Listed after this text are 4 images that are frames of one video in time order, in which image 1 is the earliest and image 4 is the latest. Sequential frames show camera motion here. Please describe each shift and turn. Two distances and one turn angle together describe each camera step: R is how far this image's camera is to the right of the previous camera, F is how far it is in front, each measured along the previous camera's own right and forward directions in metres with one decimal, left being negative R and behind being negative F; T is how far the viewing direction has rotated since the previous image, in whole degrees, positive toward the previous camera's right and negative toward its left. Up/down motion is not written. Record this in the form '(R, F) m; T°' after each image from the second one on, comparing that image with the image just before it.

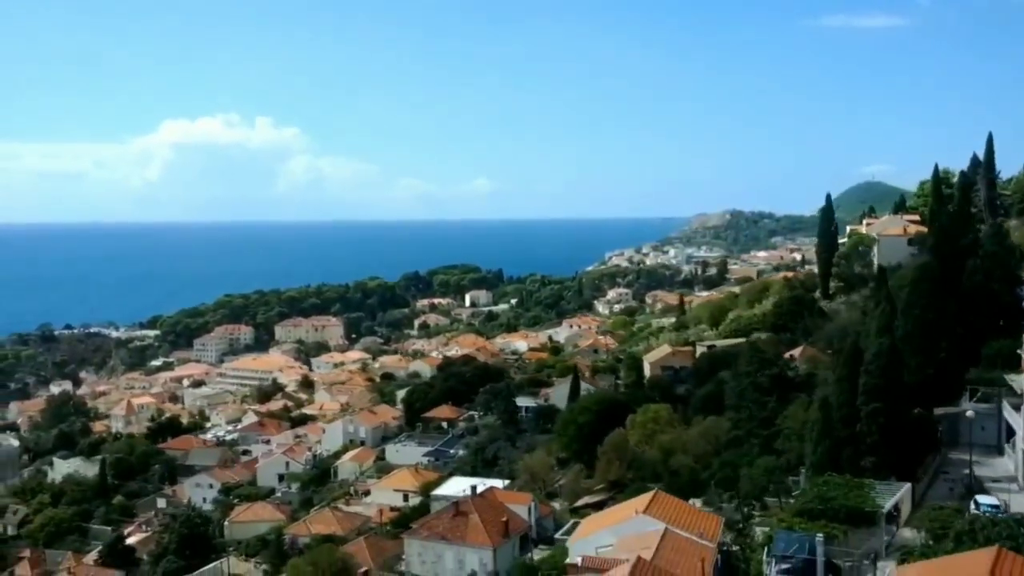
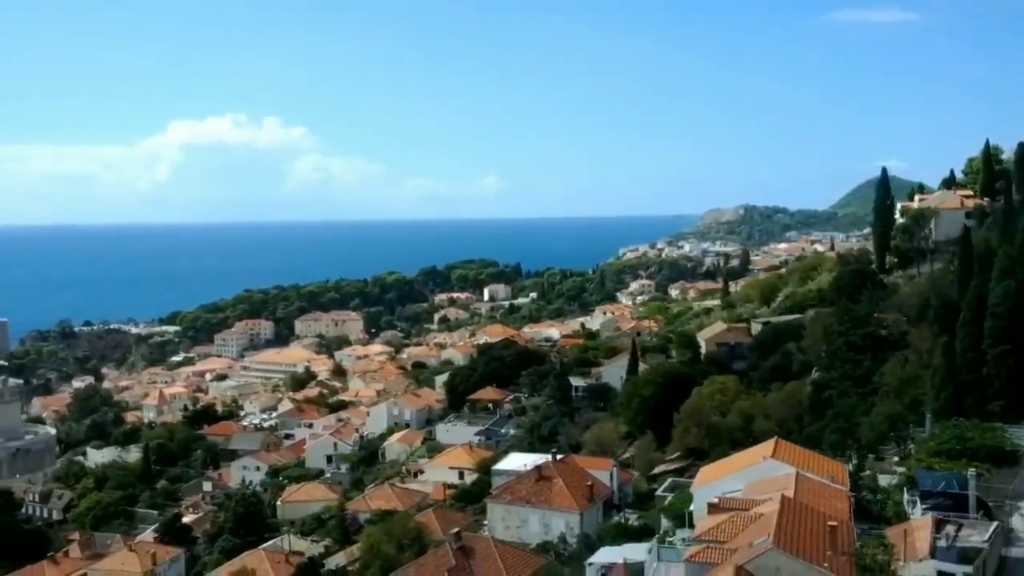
(-1.8, +0.1) m; 0°
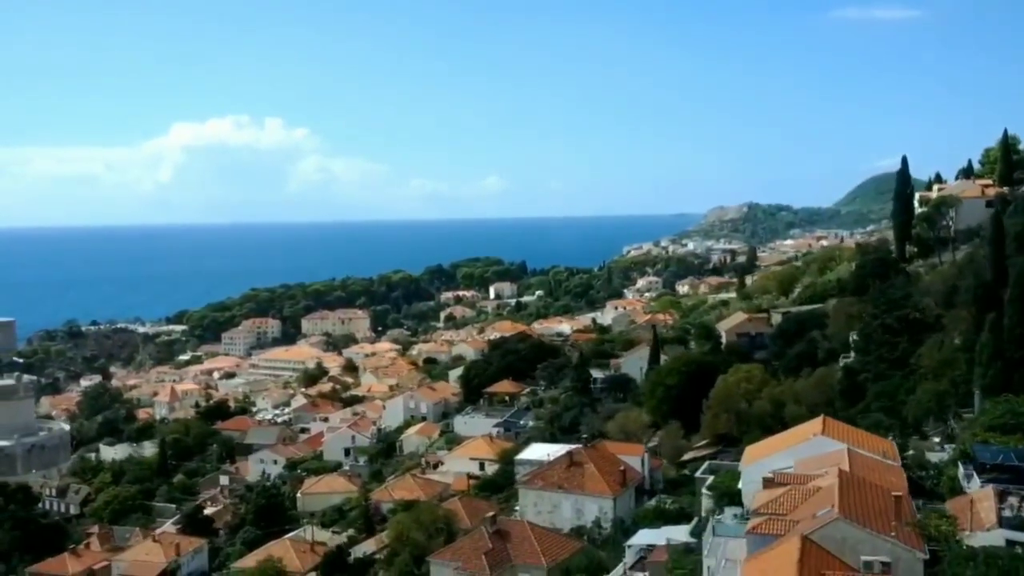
(-0.7, 0.0) m; 0°
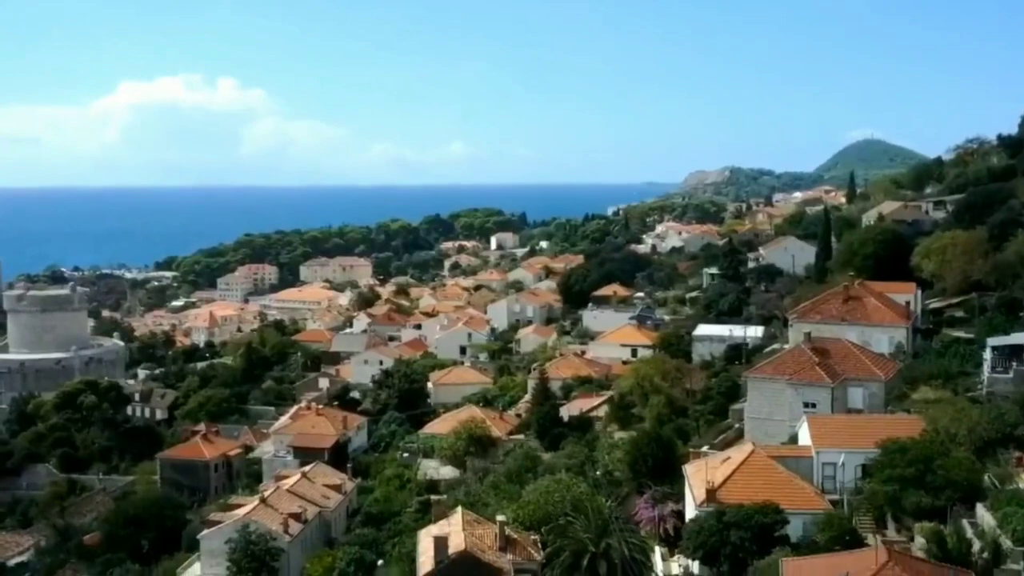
(-7.4, +1.4) m; +4°
